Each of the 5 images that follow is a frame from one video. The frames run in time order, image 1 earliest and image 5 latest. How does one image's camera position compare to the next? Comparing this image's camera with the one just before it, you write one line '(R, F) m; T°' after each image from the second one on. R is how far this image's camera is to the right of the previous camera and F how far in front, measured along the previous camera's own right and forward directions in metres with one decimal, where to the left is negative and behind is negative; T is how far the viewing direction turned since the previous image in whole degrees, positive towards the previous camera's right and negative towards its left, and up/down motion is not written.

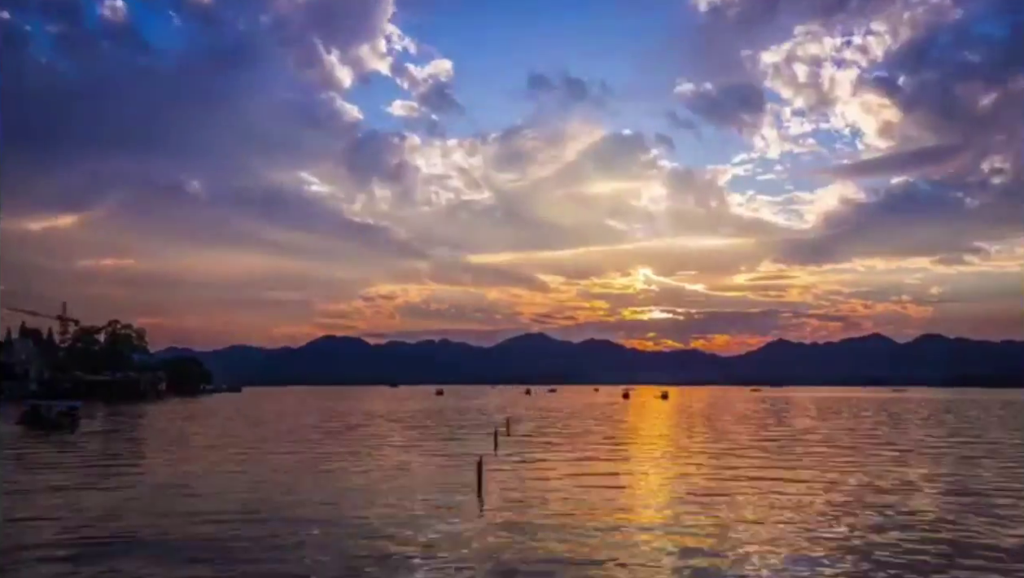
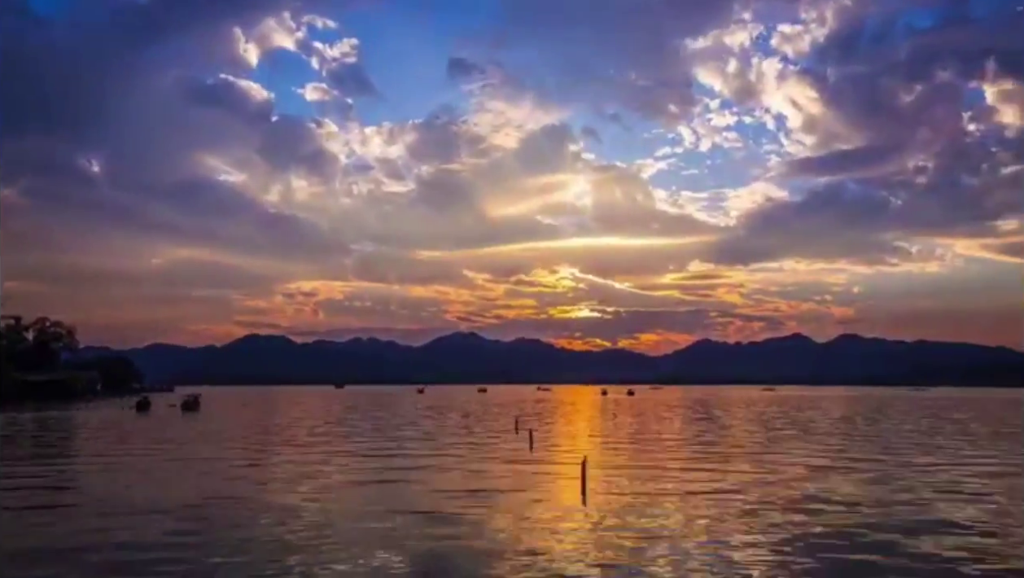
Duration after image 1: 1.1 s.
(-11.3, +14.1) m; +7°
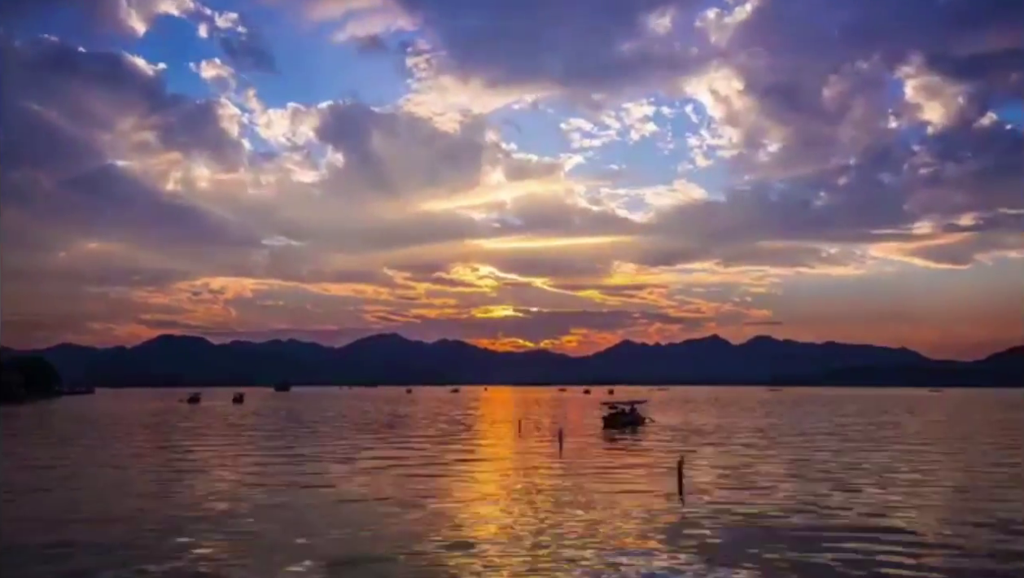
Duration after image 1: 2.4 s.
(-14.1, +15.7) m; +8°
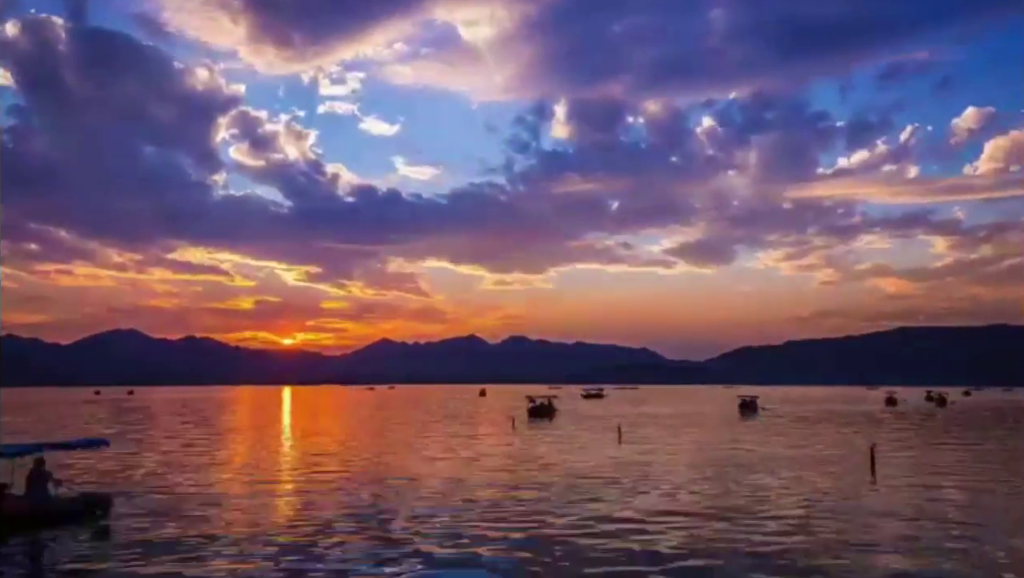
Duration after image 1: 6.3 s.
(-2.0, +28.1) m; +17°
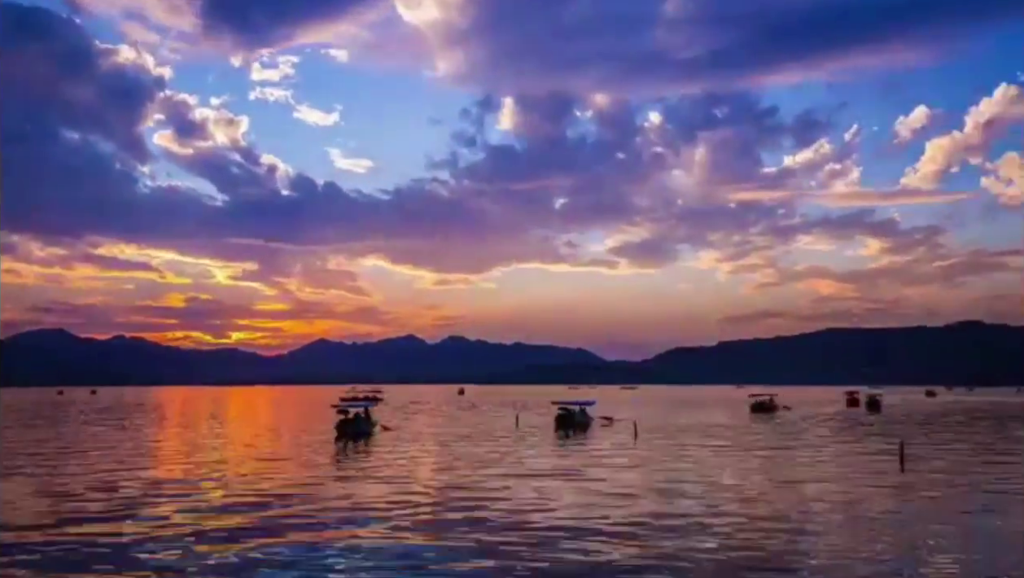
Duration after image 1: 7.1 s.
(-1.3, +4.1) m; +4°
